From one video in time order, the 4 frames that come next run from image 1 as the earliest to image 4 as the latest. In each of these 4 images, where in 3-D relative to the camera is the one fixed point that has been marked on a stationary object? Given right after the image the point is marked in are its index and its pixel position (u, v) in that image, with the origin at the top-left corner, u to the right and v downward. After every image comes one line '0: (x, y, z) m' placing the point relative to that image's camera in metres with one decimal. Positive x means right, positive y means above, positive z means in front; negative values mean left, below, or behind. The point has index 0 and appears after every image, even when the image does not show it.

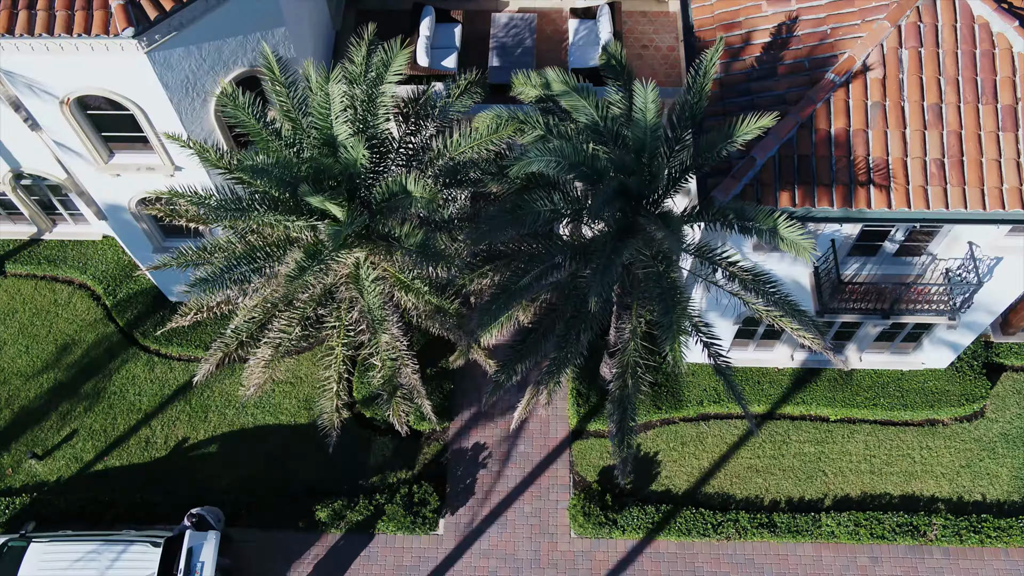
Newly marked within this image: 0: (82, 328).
0: (-9.2, -0.9, +19.1) m
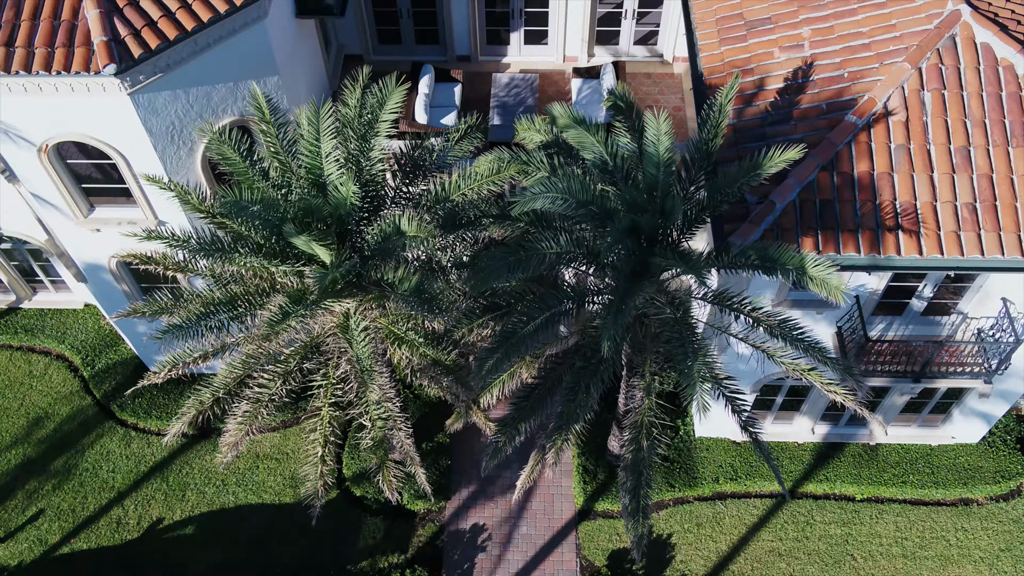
0: (-9.2, -2.3, +18.0) m
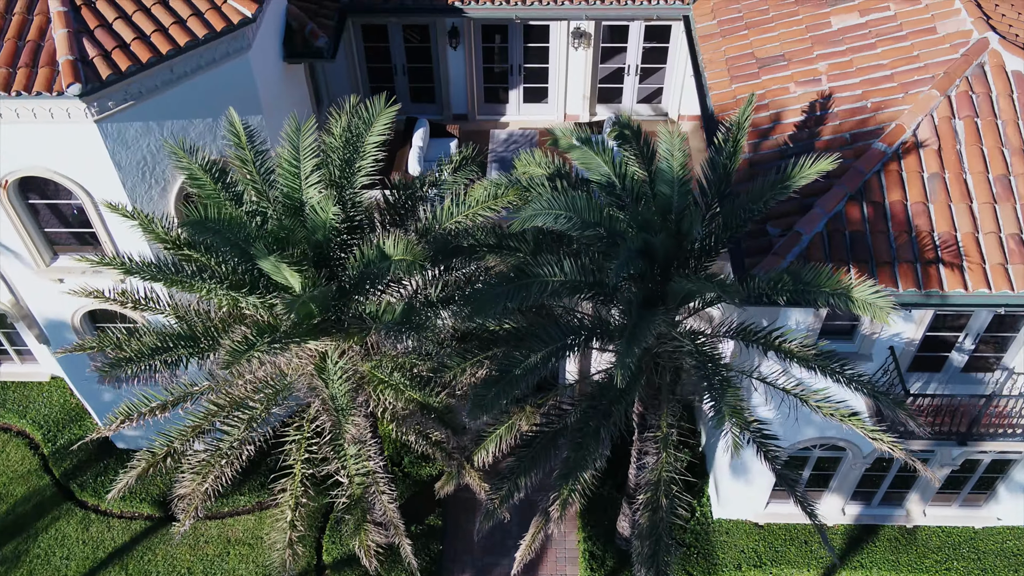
0: (-9.2, -3.5, +16.4) m
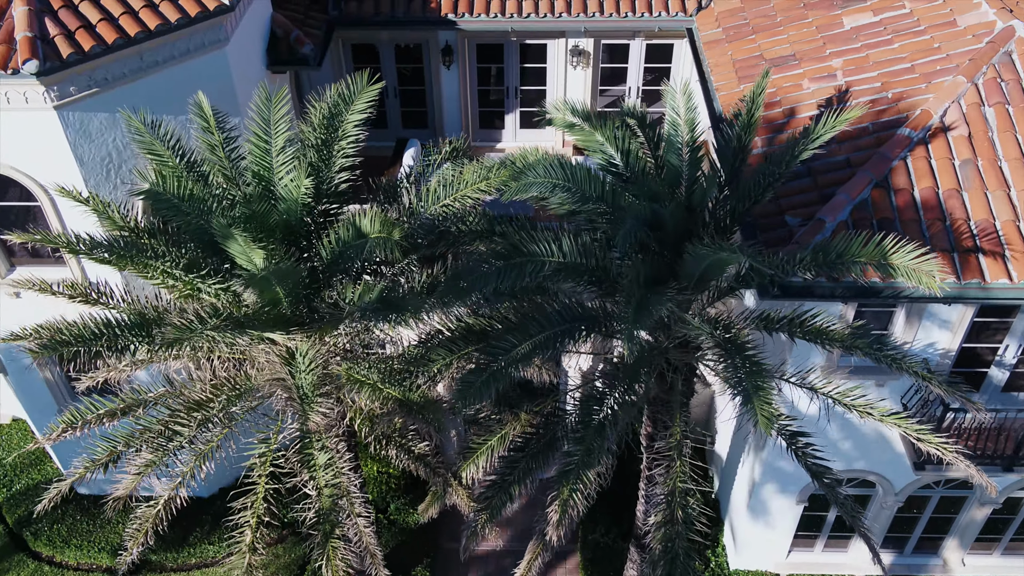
0: (-9.3, -4.1, +15.0) m
